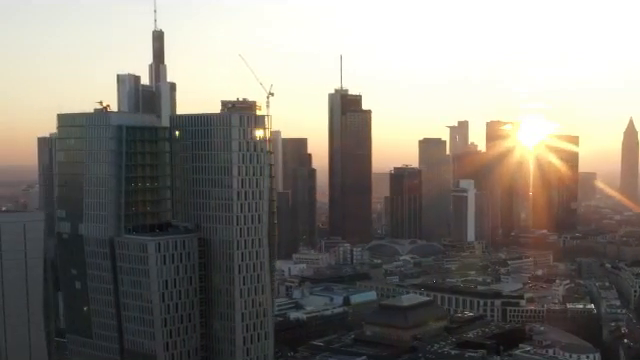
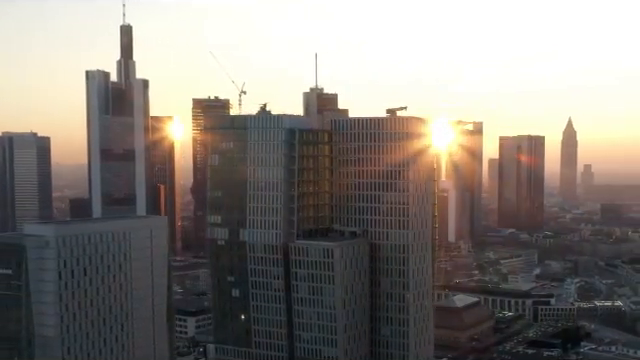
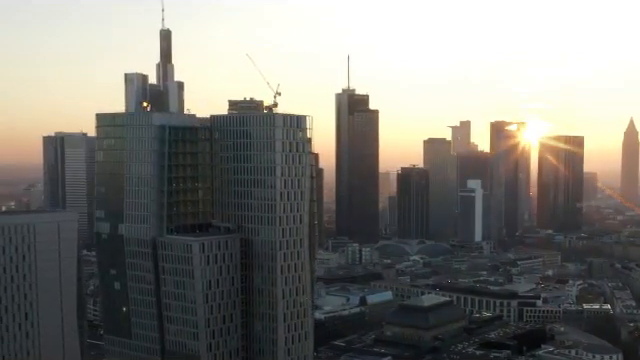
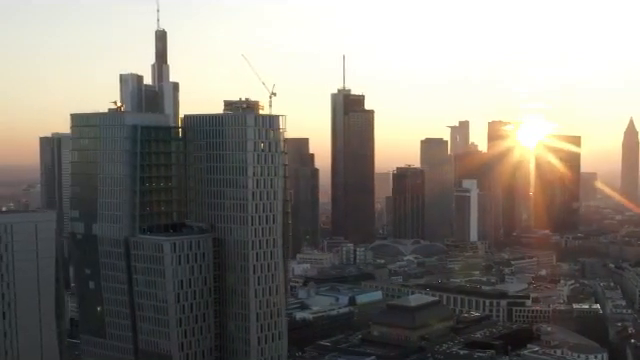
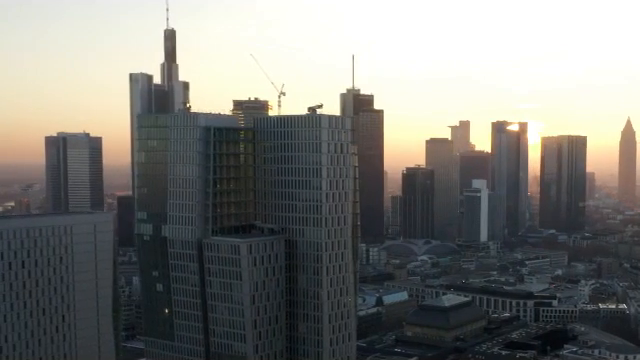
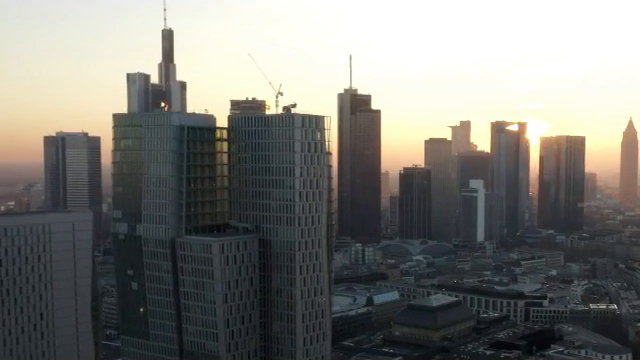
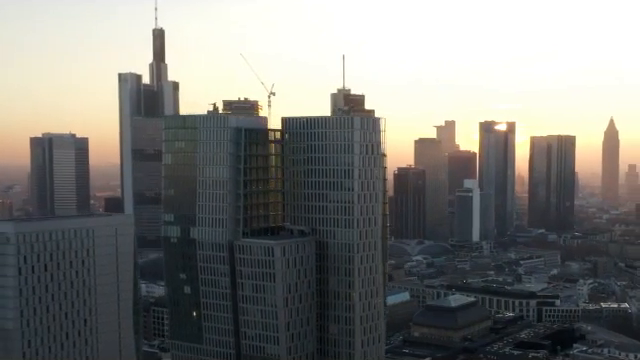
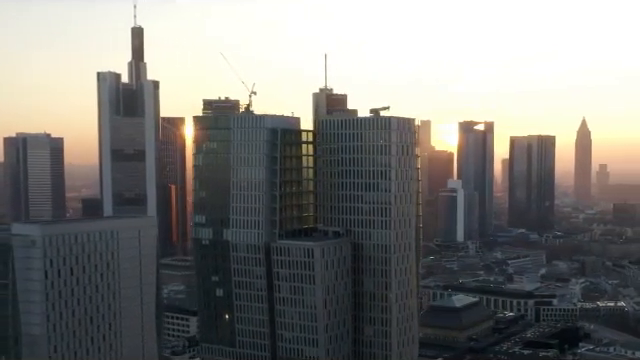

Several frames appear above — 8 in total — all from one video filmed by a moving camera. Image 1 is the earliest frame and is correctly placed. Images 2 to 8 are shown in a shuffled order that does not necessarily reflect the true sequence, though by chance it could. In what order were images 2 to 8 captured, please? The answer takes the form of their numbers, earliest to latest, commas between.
4, 3, 6, 5, 7, 8, 2
